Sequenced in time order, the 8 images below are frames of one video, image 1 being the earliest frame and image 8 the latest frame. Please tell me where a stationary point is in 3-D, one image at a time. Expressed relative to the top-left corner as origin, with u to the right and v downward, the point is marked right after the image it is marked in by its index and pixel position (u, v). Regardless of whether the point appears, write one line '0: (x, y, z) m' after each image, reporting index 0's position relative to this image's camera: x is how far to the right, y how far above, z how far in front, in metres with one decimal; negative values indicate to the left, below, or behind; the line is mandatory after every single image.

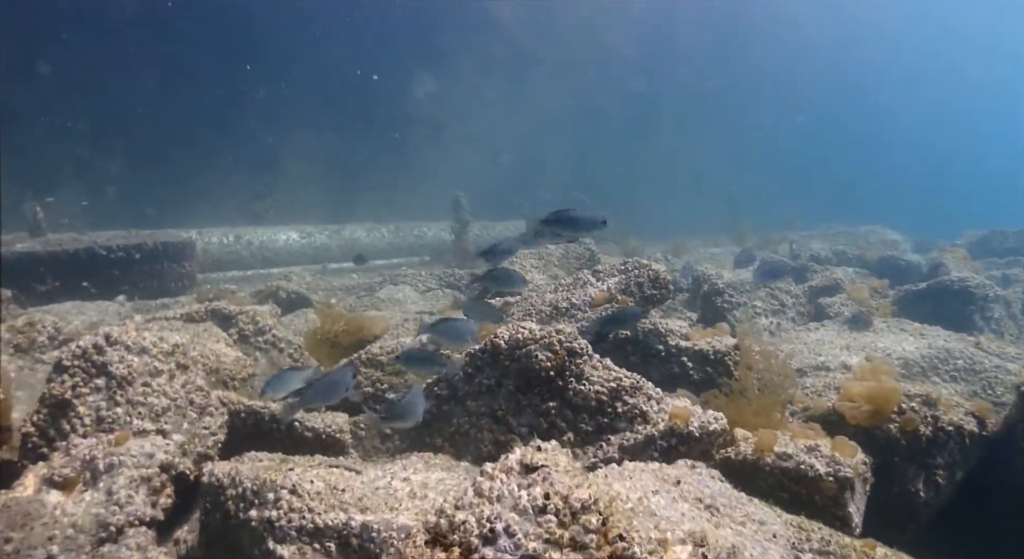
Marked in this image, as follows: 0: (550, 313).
0: (+0.4, -0.3, +6.1) m
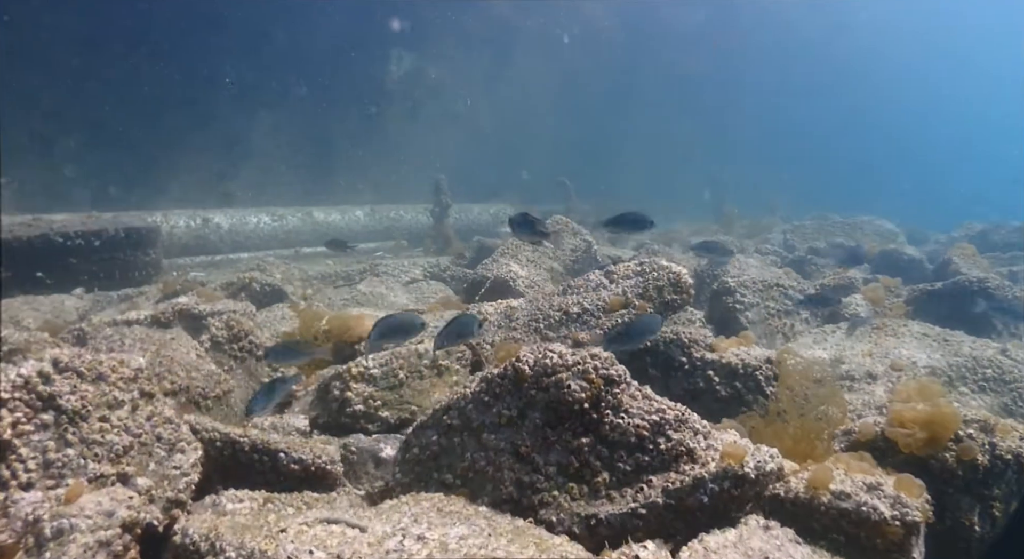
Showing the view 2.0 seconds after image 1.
0: (+0.4, -0.4, +5.8) m
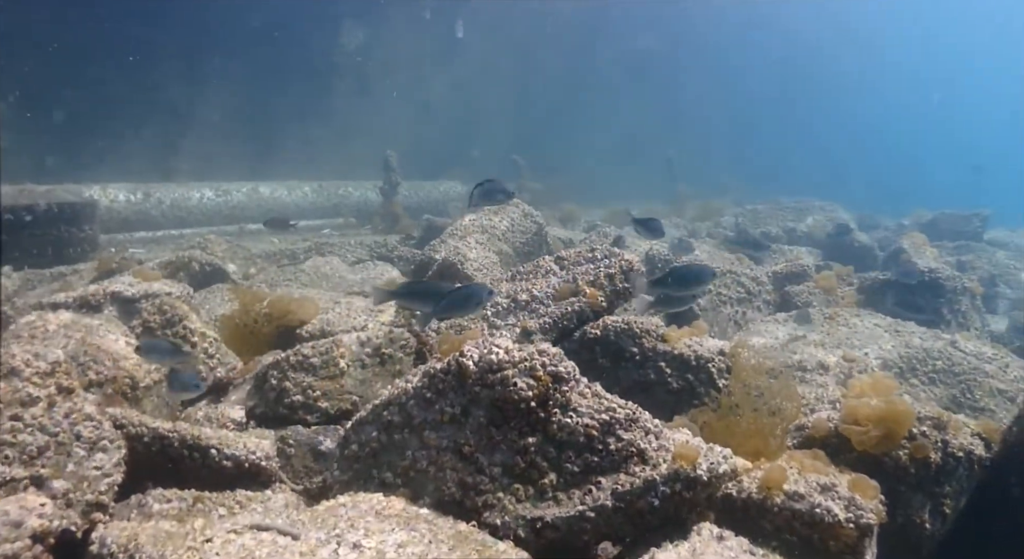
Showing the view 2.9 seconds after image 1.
0: (-0.1, -0.2, +5.6) m
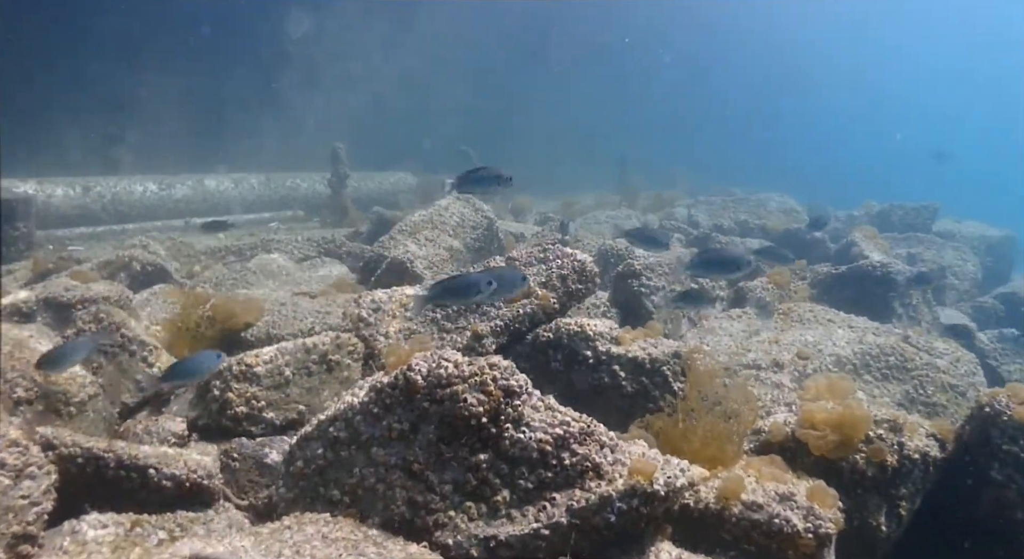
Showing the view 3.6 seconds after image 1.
0: (-0.5, -0.3, +5.4) m
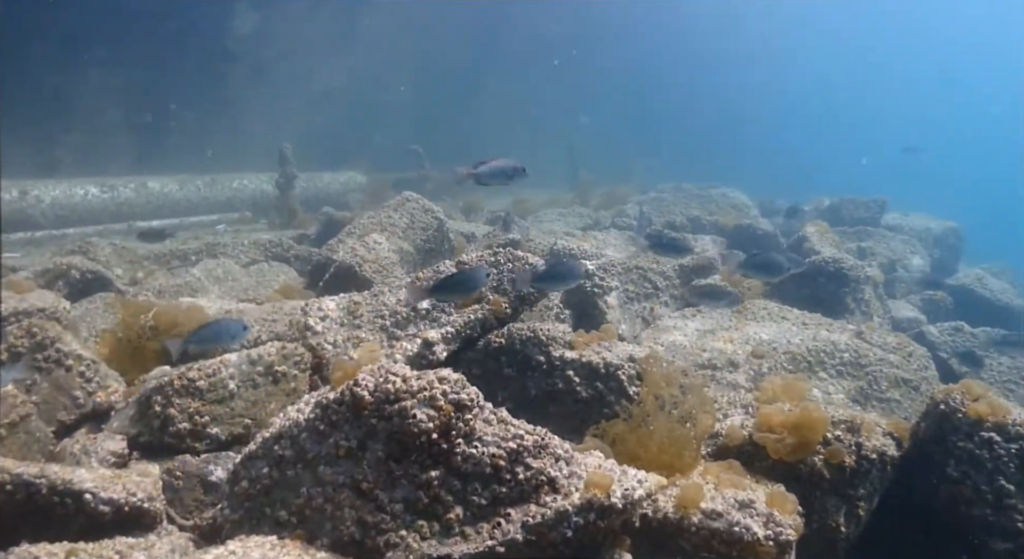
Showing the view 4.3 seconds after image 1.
0: (-0.9, -0.3, +5.2) m
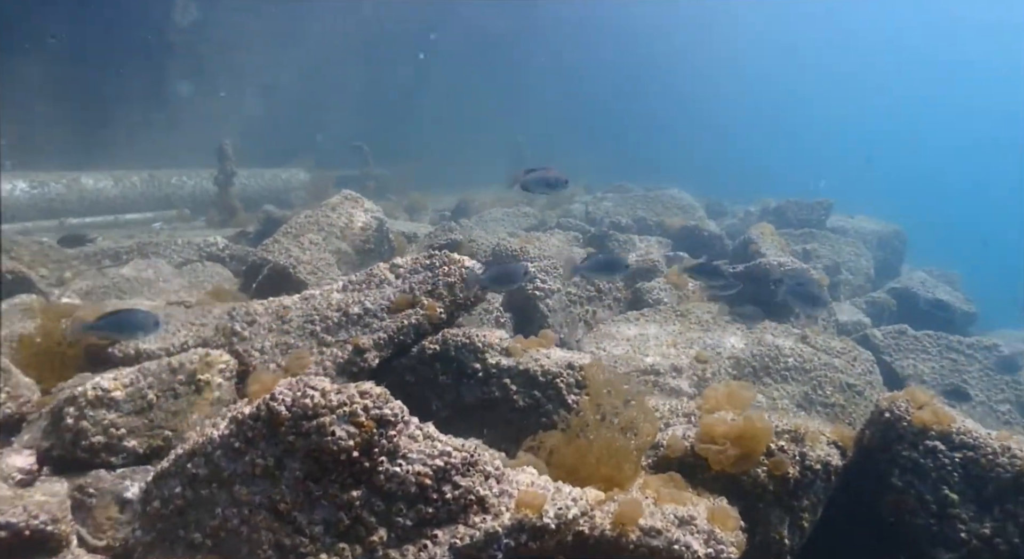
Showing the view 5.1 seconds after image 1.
0: (-1.3, -0.3, +4.8) m
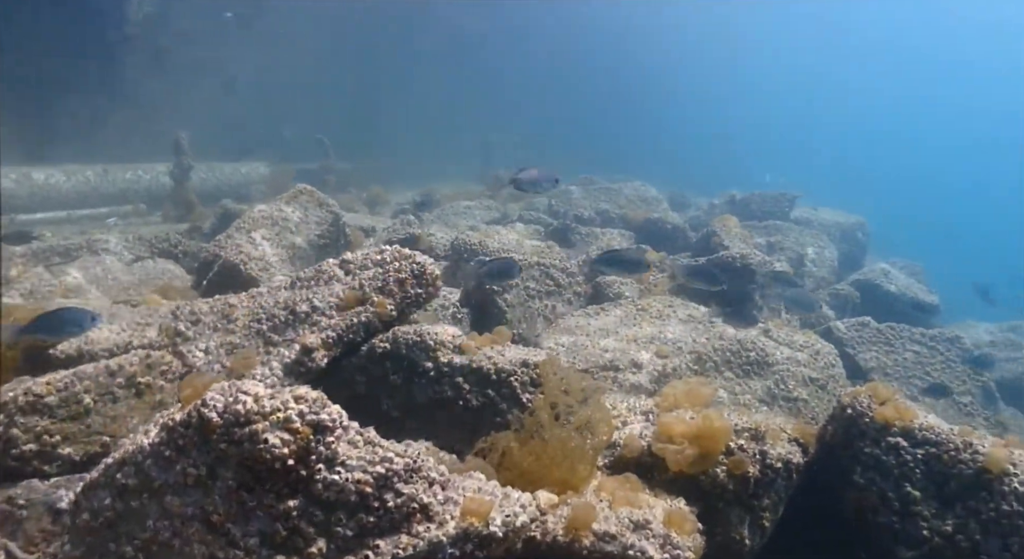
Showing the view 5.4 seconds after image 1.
0: (-1.7, -0.3, +4.6) m
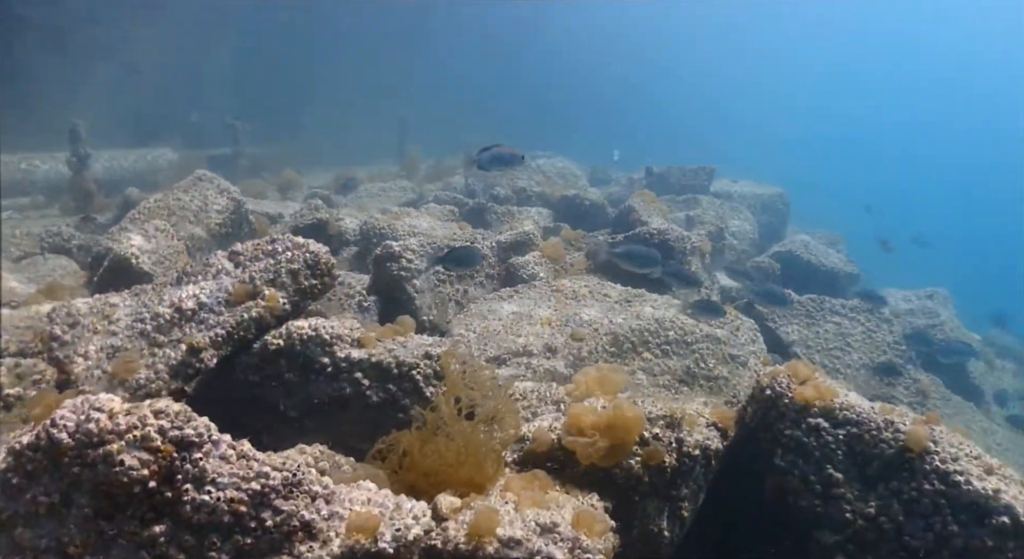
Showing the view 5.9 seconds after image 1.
0: (-2.2, -0.2, +4.1) m
